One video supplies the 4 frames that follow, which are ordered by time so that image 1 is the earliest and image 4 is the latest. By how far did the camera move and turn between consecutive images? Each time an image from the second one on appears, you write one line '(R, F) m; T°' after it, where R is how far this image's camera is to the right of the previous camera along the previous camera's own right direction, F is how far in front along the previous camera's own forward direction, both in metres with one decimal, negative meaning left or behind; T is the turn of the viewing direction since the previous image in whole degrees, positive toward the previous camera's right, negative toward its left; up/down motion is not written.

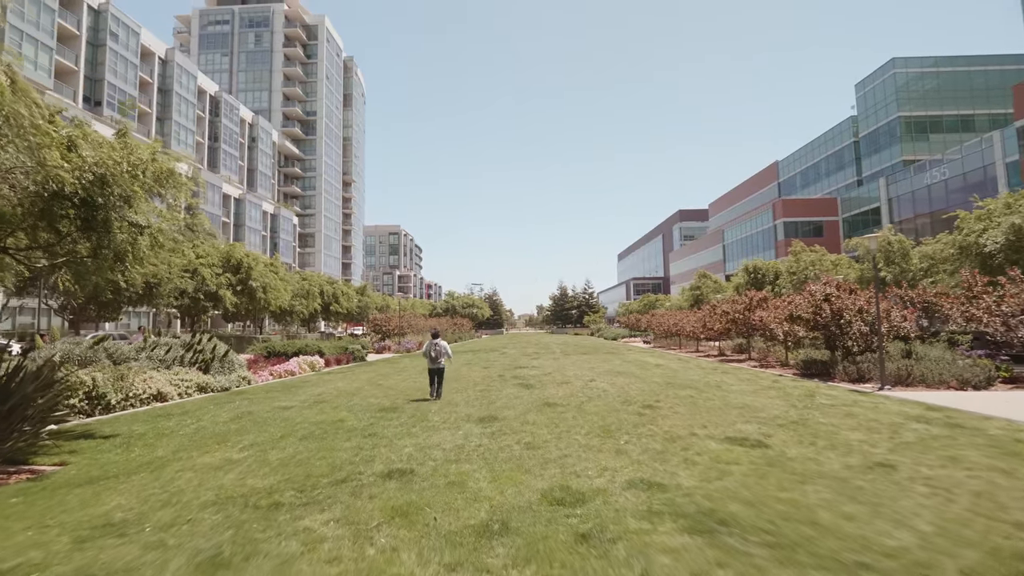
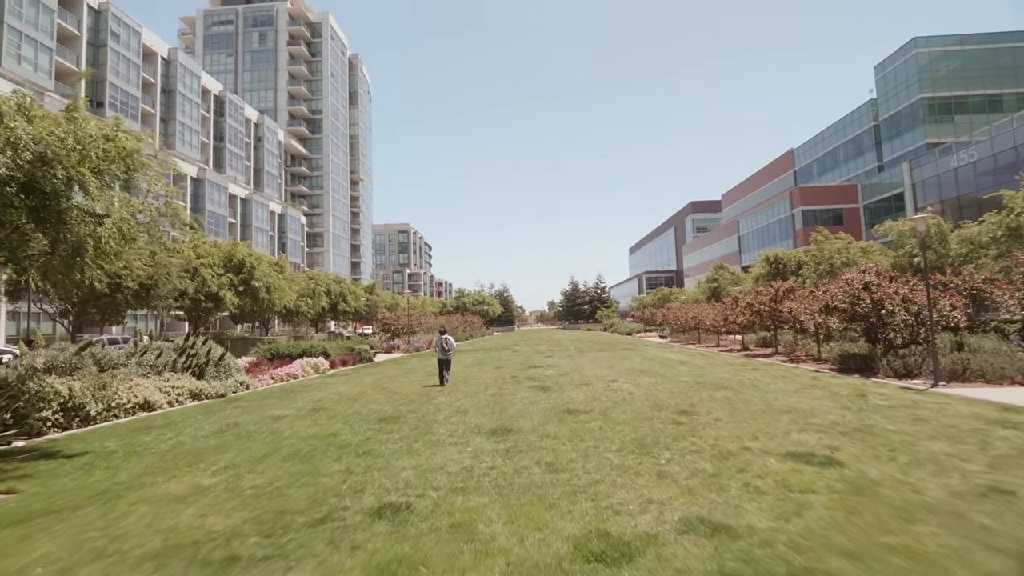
(-0.1, +1.1) m; -1°
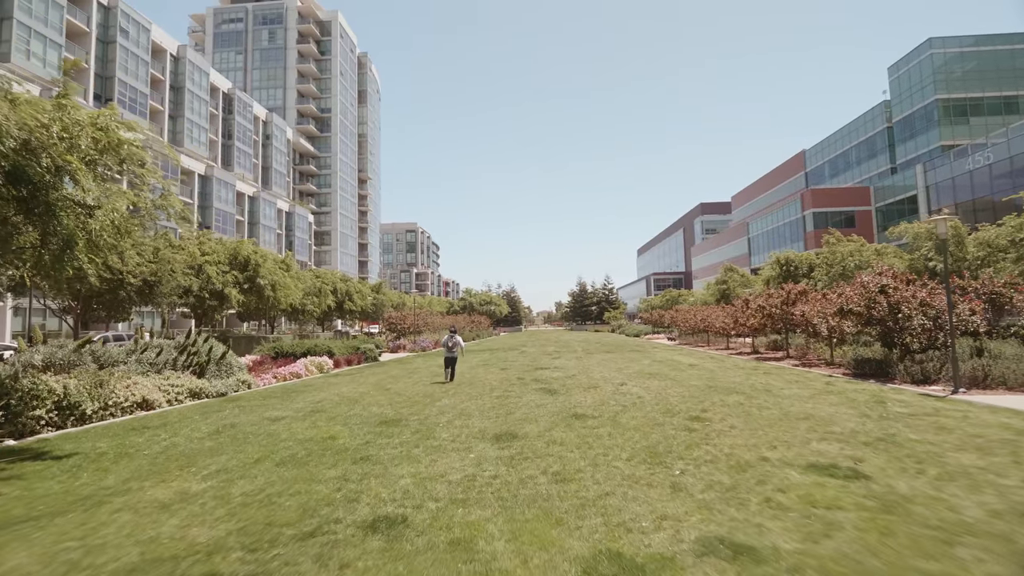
(0.0, +0.3) m; -1°
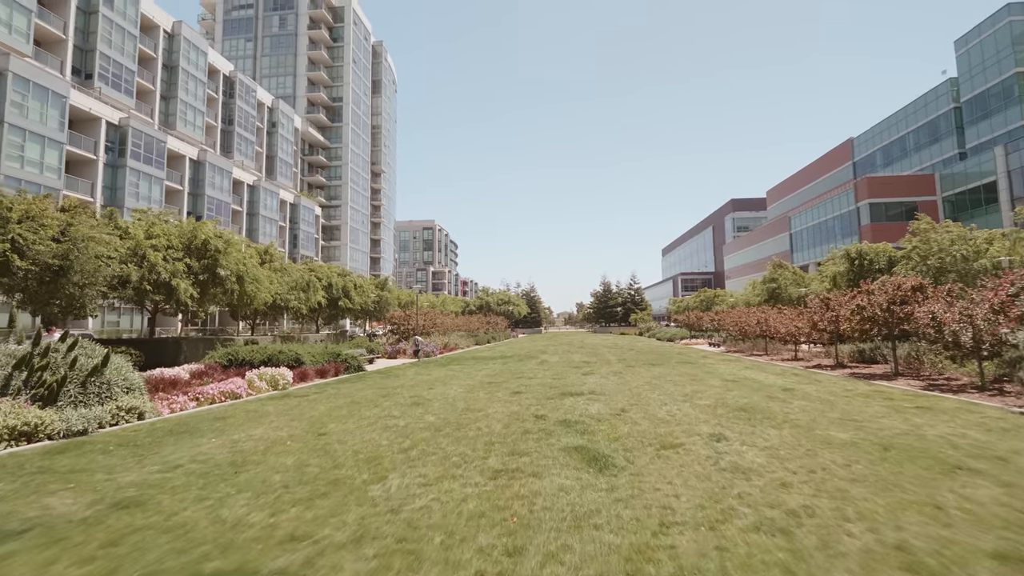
(+0.1, +5.1) m; -3°
